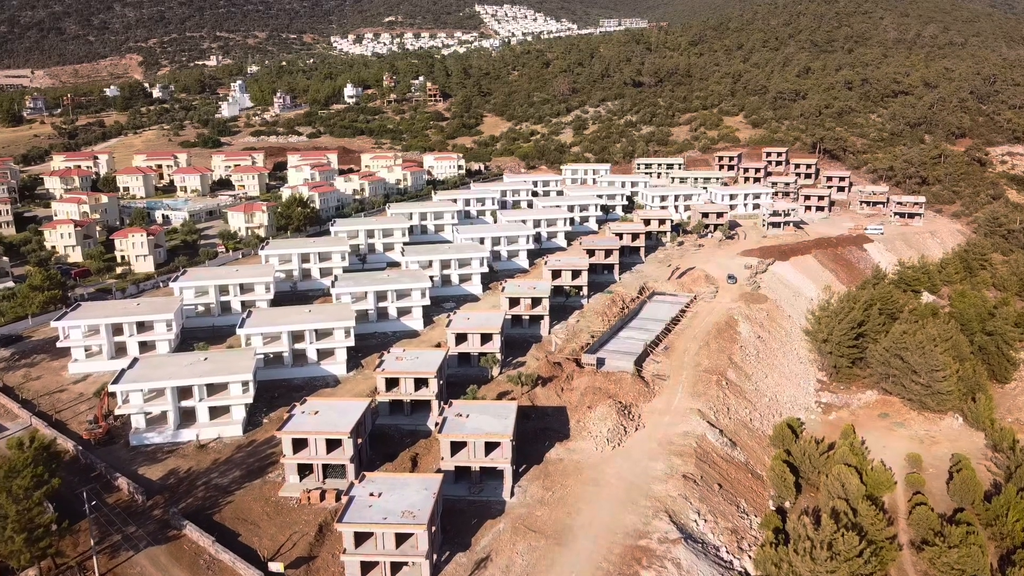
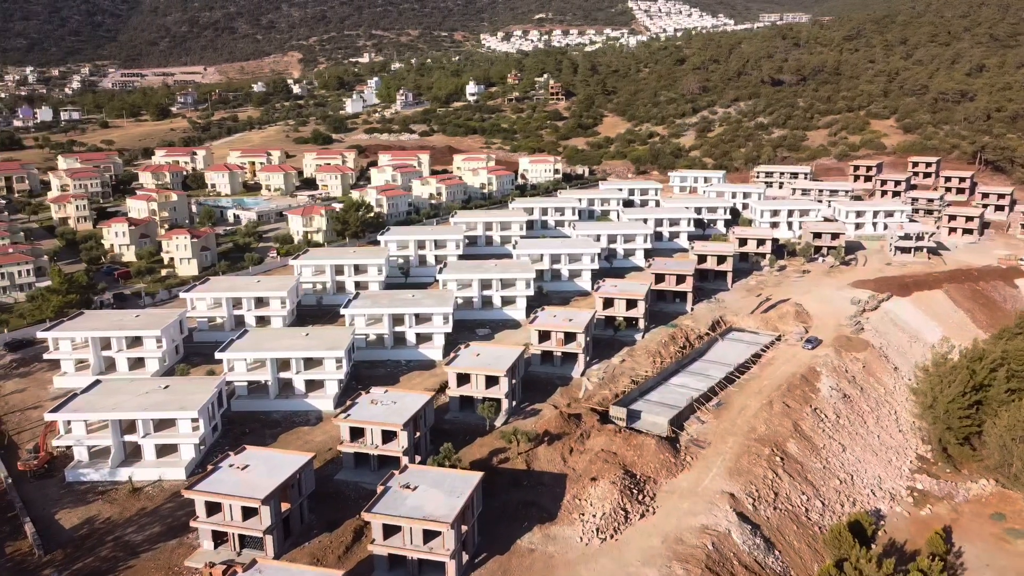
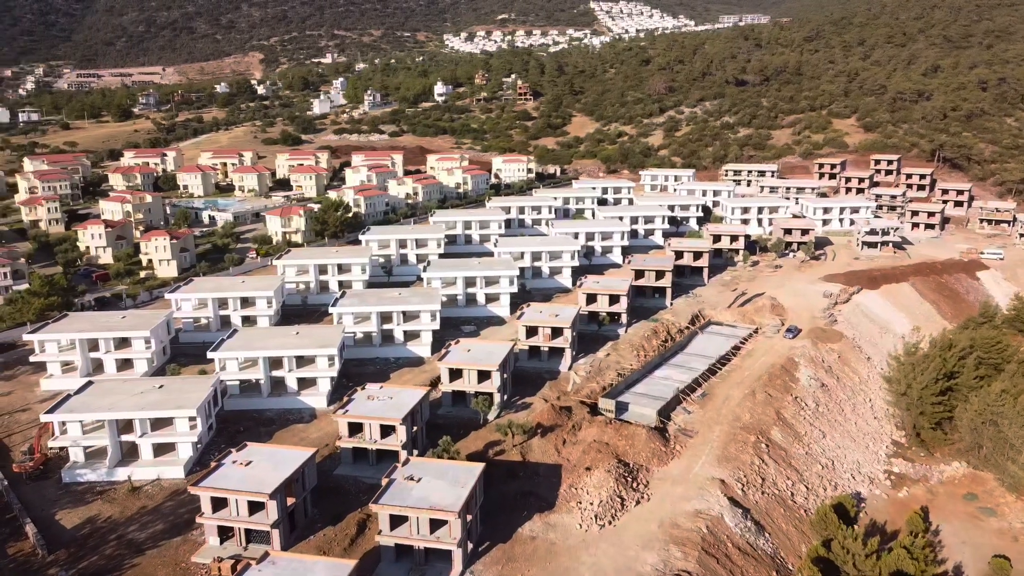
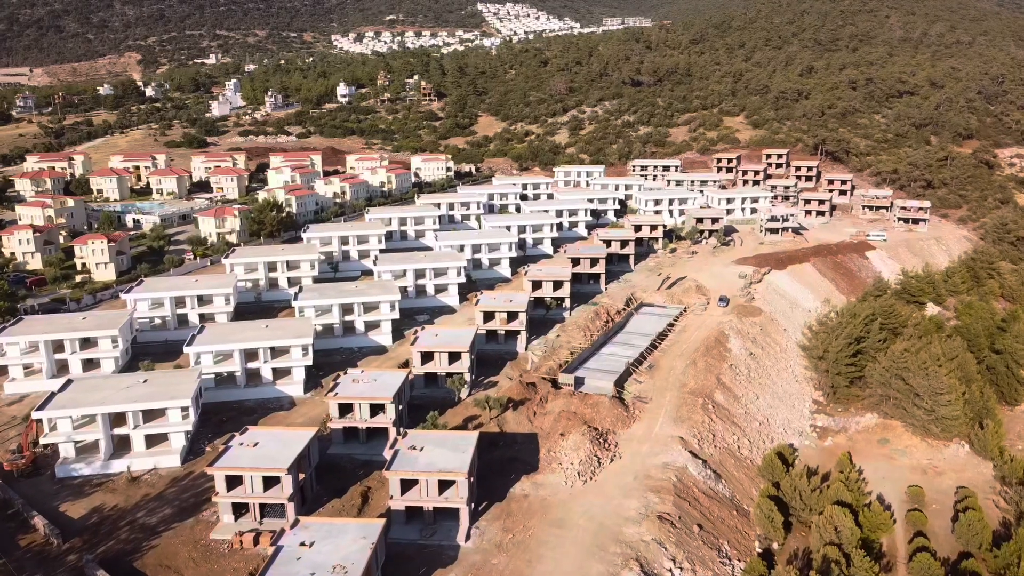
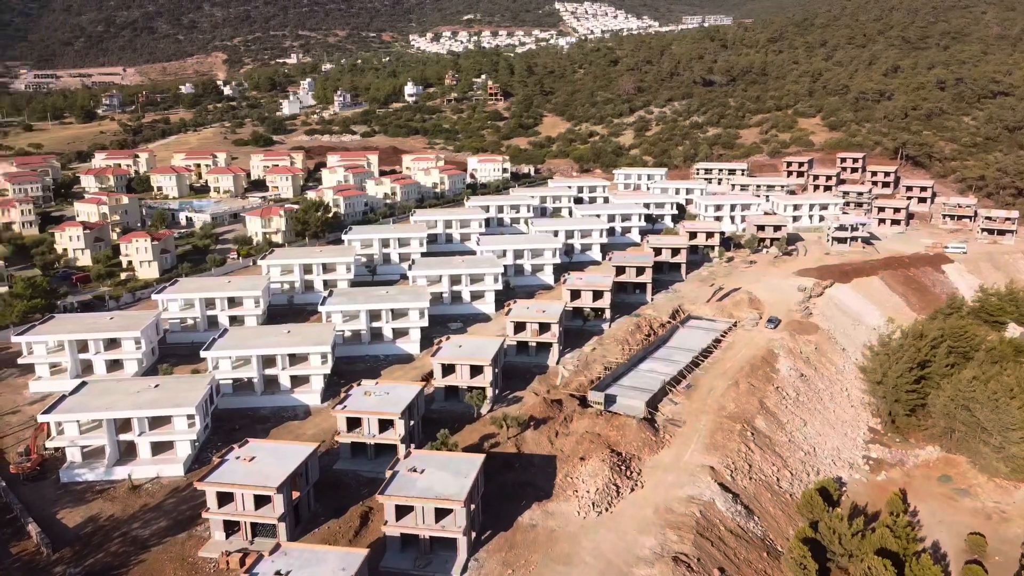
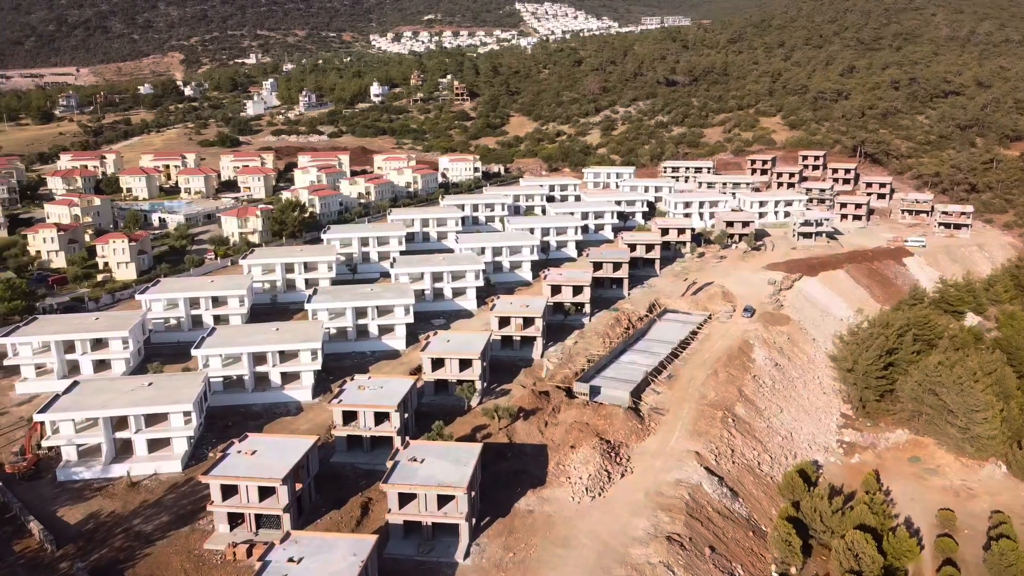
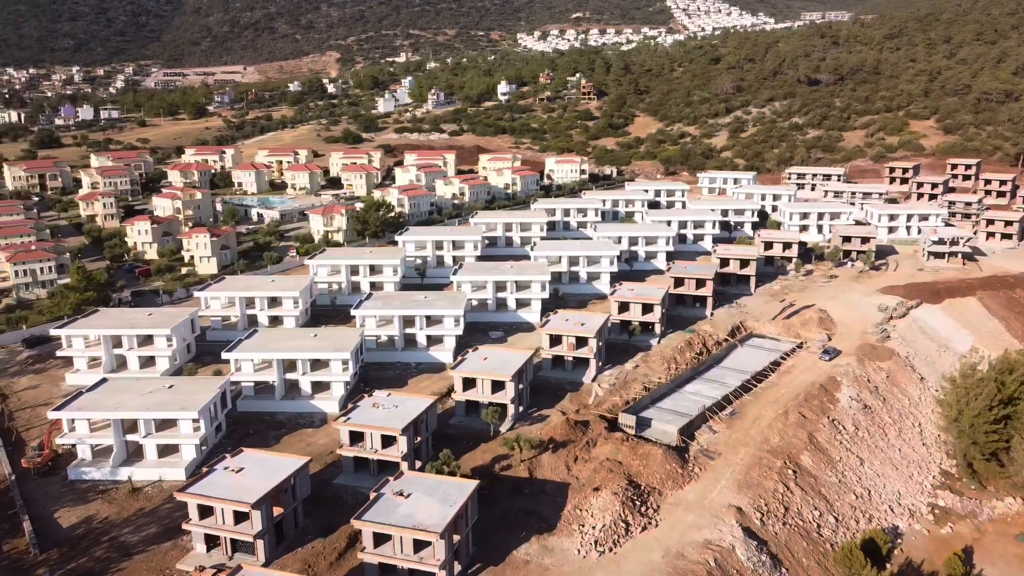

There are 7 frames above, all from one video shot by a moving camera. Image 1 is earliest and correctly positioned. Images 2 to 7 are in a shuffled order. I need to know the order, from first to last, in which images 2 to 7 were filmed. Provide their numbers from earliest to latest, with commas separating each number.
4, 6, 5, 3, 2, 7
